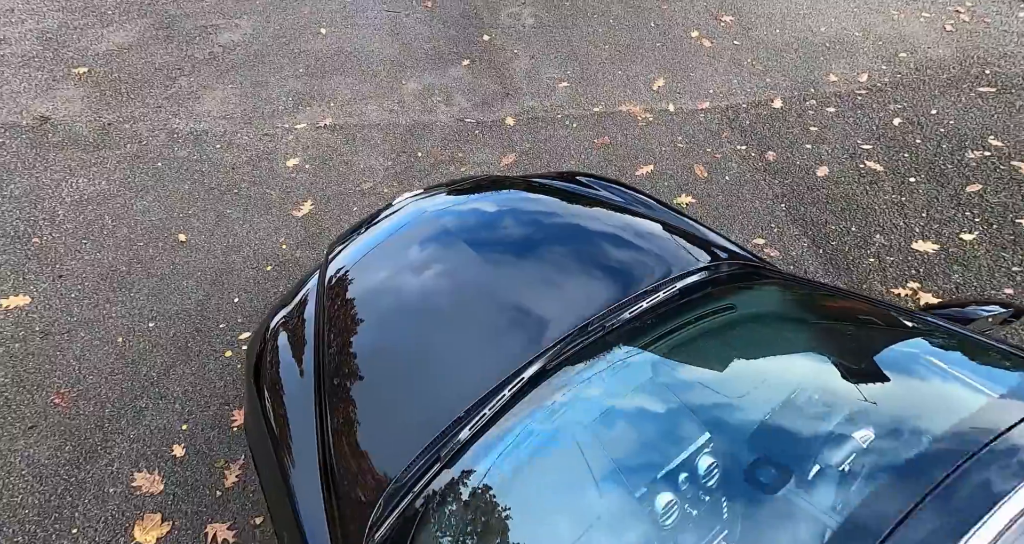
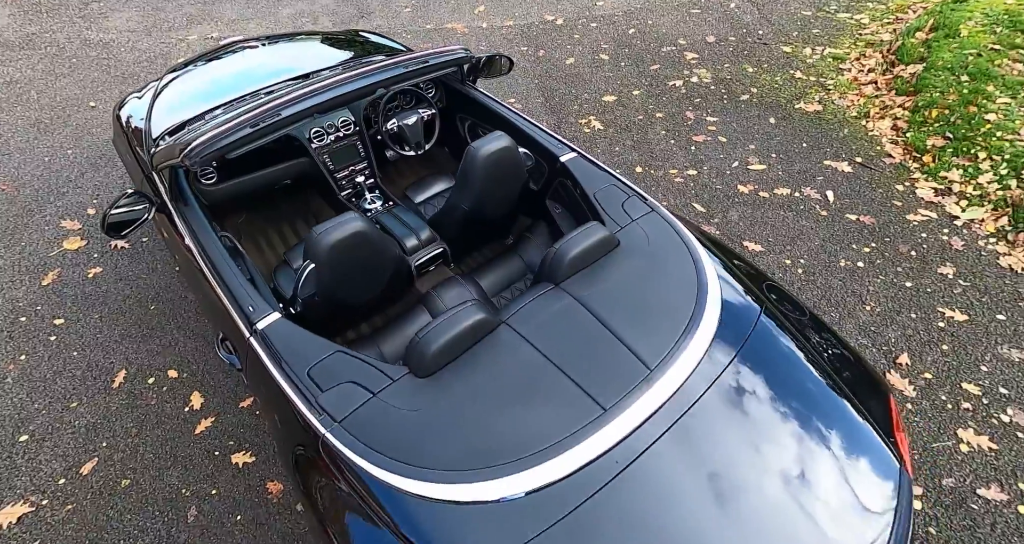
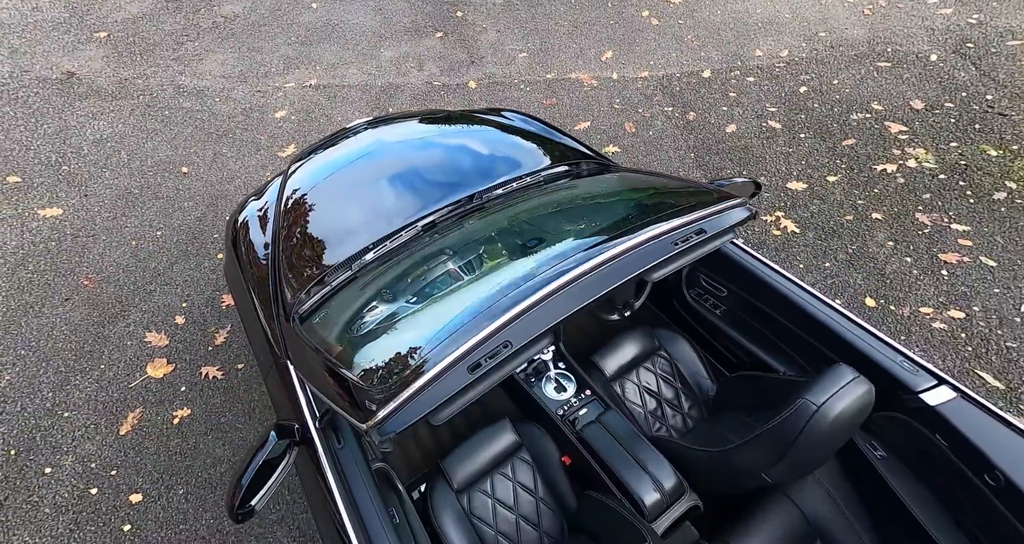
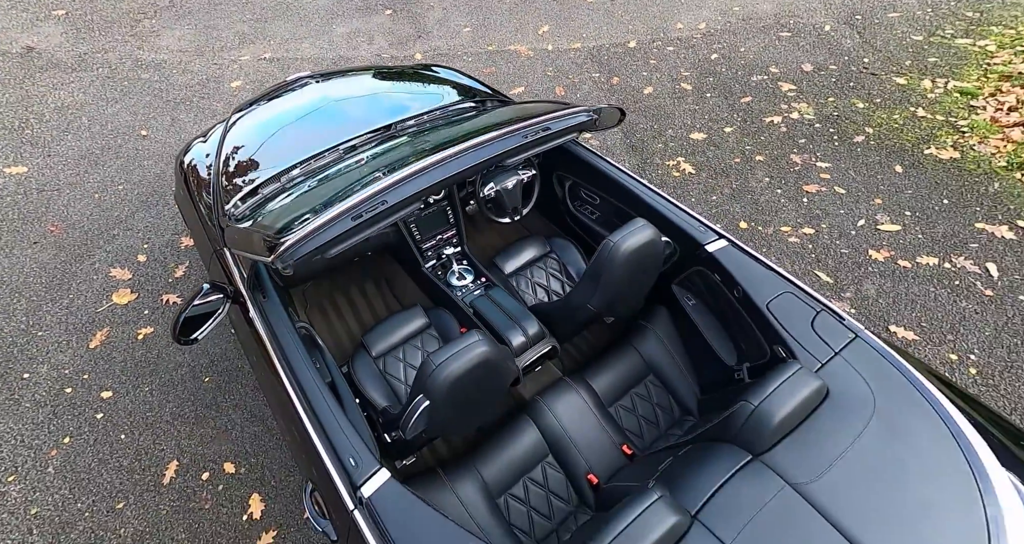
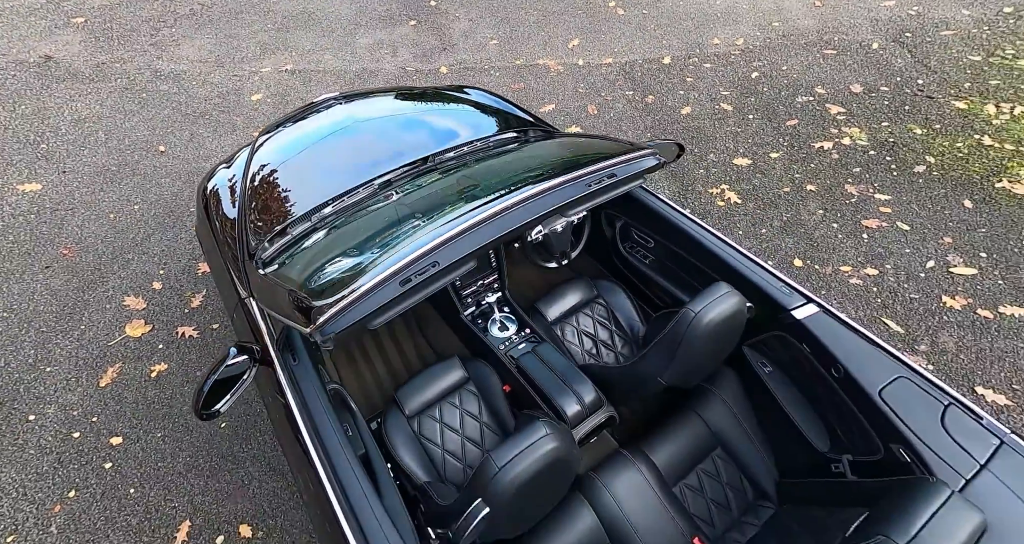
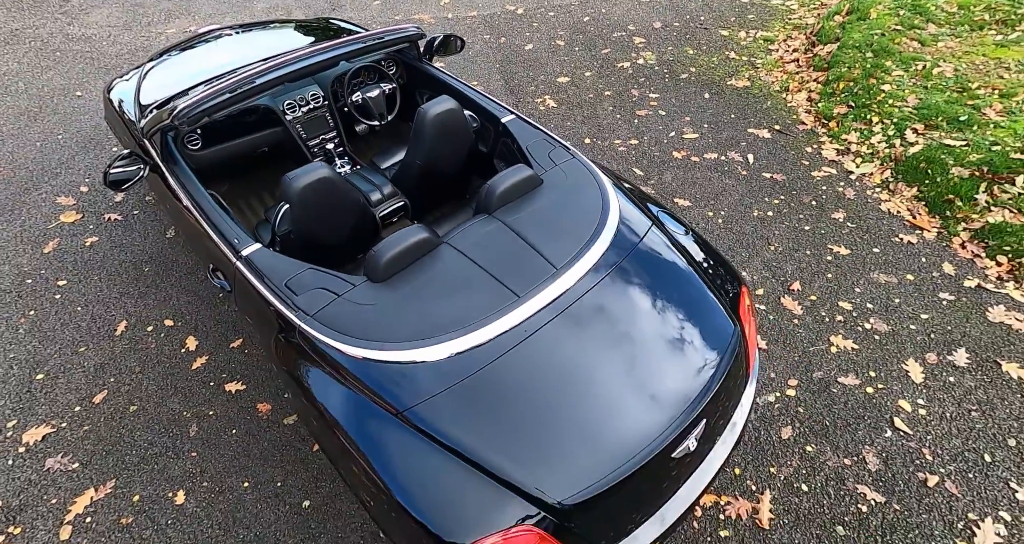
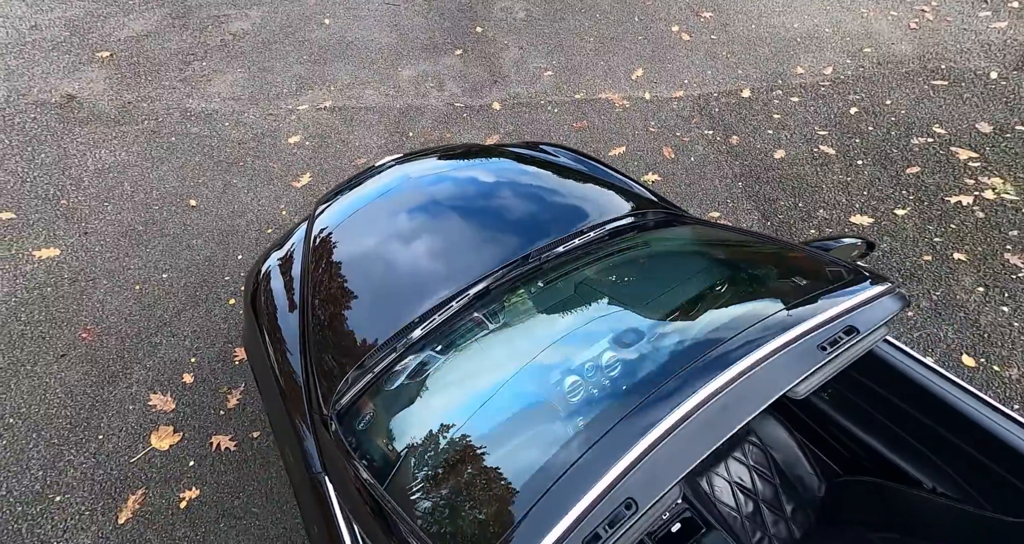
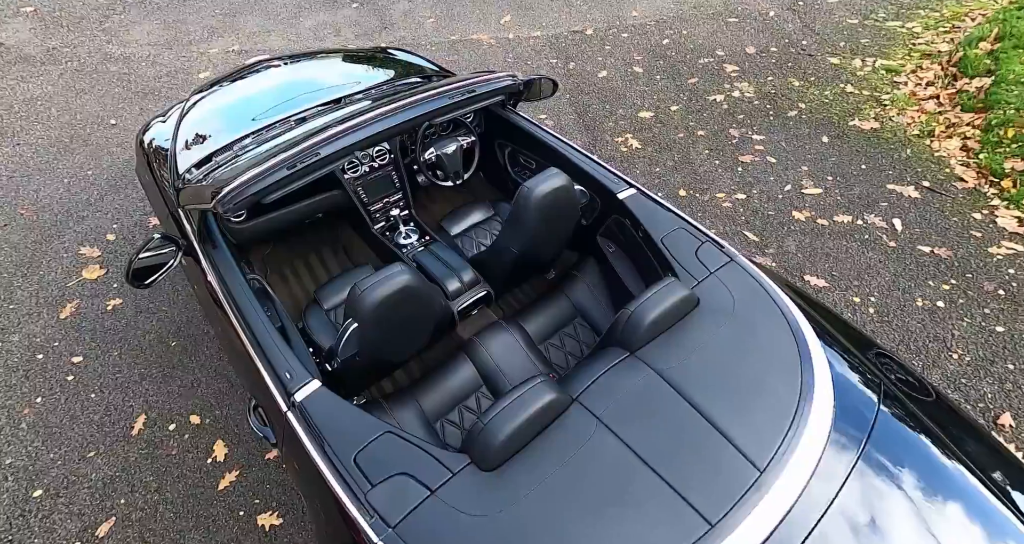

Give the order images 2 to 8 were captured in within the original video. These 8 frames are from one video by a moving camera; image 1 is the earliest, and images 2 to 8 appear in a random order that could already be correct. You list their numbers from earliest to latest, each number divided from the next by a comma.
7, 3, 5, 4, 8, 2, 6
